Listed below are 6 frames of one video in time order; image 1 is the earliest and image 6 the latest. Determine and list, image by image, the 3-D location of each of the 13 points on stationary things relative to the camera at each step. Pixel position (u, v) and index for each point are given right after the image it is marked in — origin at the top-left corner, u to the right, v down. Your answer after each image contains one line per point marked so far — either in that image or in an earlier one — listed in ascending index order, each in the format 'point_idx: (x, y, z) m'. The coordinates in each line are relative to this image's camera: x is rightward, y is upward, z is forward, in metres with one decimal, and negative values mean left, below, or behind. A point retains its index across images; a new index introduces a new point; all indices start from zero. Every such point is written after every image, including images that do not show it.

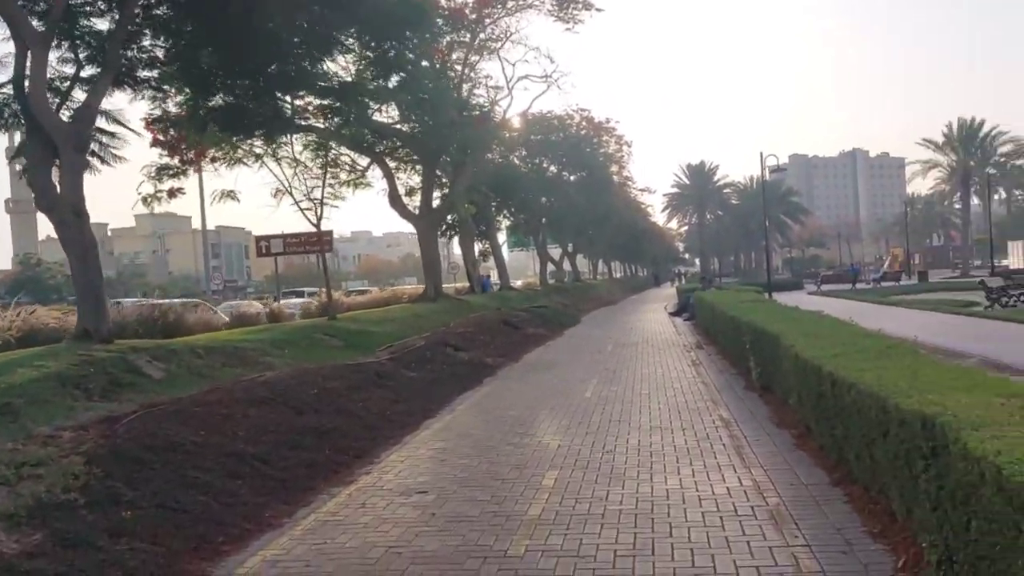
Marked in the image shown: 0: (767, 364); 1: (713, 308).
0: (+3.5, -1.0, +11.5) m
1: (+4.7, -0.4, +19.6) m
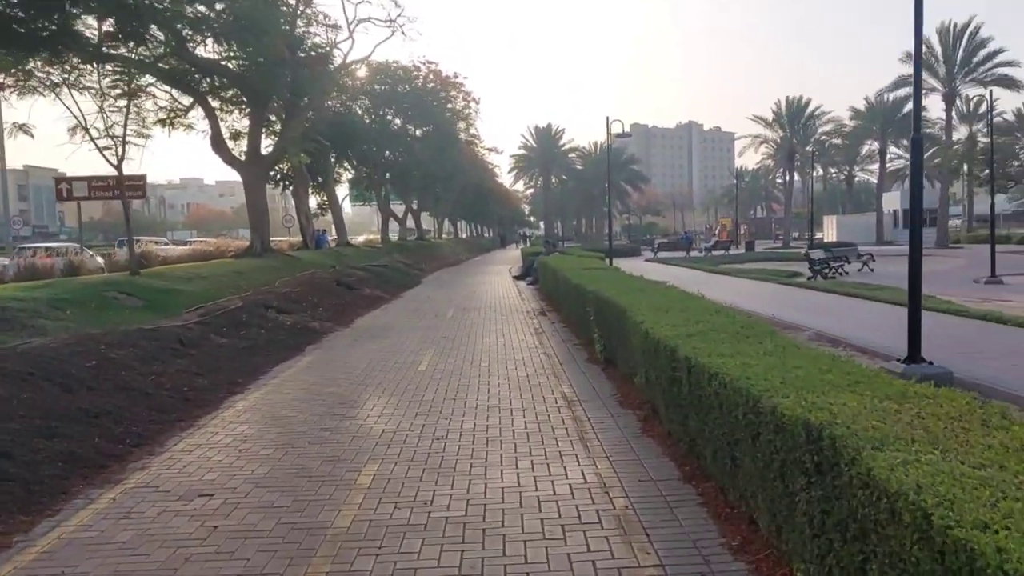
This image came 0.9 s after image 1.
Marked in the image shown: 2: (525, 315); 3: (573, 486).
0: (+1.3, -0.6, +10.8) m
1: (+1.0, +0.4, +18.9) m
2: (+0.3, -0.6, +19.4) m
3: (+0.5, -1.5, +6.3) m
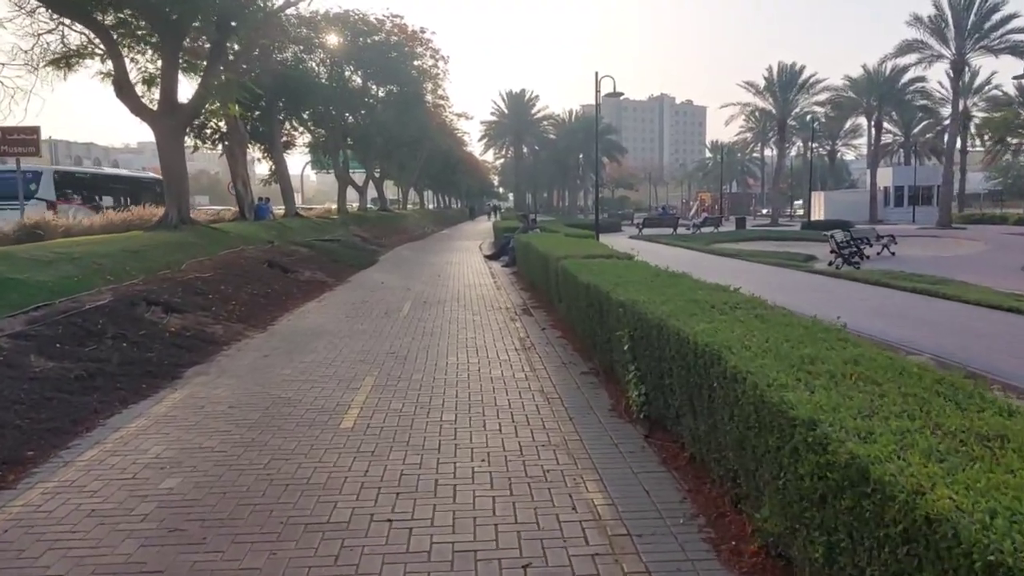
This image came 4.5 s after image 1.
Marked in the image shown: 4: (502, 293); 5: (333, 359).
0: (+1.2, -0.8, +6.3) m
1: (+0.6, +0.5, +14.4) m
2: (-0.1, -0.5, +14.8) m
3: (+0.5, -1.8, +1.8) m
4: (-0.2, -0.1, +18.1) m
5: (-2.3, -0.9, +10.7) m
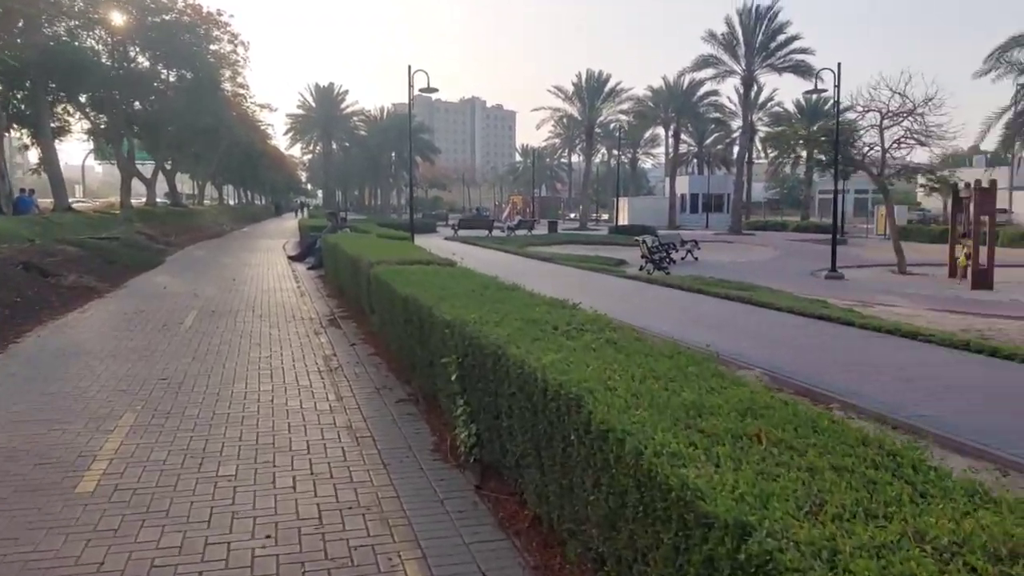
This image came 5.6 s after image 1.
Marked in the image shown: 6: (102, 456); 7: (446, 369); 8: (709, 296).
0: (0.0, -0.9, +5.1) m
1: (-2.4, +0.4, +12.9) m
2: (-3.2, -0.6, +13.1) m
3: (+0.3, -1.9, +0.6) m
4: (-4.0, -0.2, +16.4) m
5: (-4.4, -1.1, +8.6) m
6: (-3.1, -1.3, +6.4) m
7: (-0.5, -0.6, +6.5) m
8: (+4.1, -0.2, +17.5) m
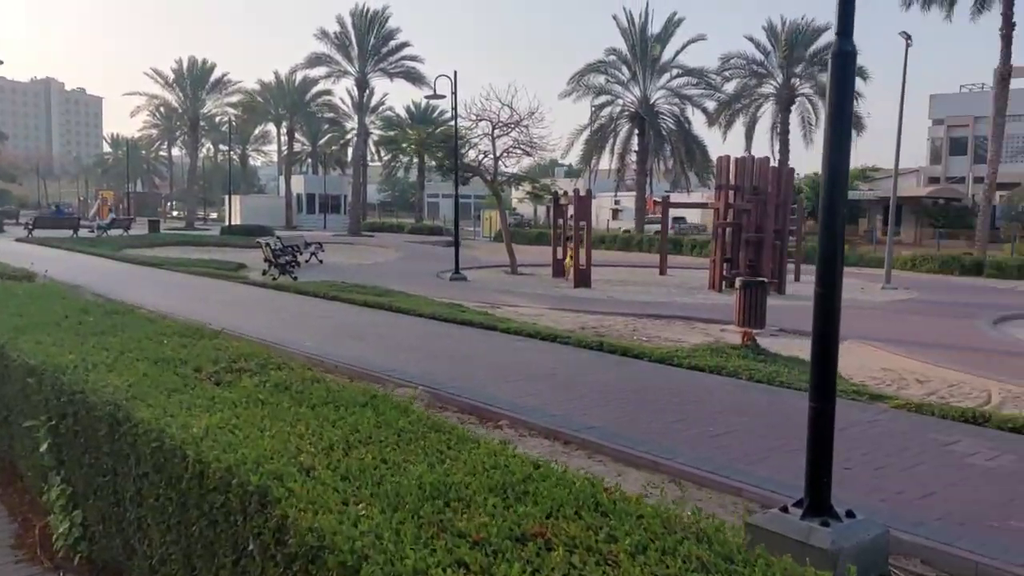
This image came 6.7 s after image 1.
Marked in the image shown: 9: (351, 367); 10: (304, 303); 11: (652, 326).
0: (-1.6, -1.0, +3.6) m
1: (-7.2, +0.1, +9.5) m
2: (-8.0, -0.9, +9.4) m
3: (+0.7, -2.0, -0.3) m
4: (-10.2, -0.5, +12.0) m
5: (-7.1, -1.3, +4.8) m
6: (-5.0, -1.5, +3.4) m
7: (-2.7, -0.8, +4.6) m
8: (-3.4, -0.3, +16.5) m
9: (-1.9, -0.9, +9.8) m
10: (-4.2, -0.3, +16.6) m
11: (+2.7, -0.7, +16.3) m
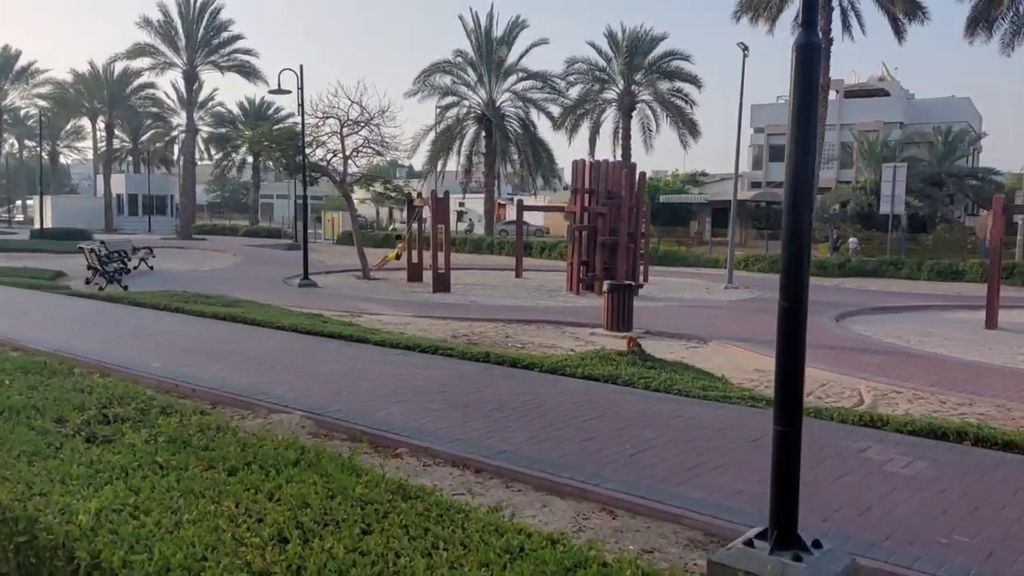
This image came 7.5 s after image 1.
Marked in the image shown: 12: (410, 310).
0: (-1.7, -1.2, +2.7) m
1: (-8.3, -0.1, +7.4) m
2: (-9.0, -1.1, +7.2) m
3: (+1.3, -2.1, -0.7) m
4: (-11.7, -0.8, +9.3) m
5: (-7.3, -1.6, +2.9) m
6: (-4.9, -1.7, +1.9) m
7: (-2.9, -1.0, +3.5) m
8: (-5.9, -0.5, +15.1) m
9: (-3.1, -1.1, +8.7) m
10: (-6.6, -0.5, +15.0) m
11: (+0.2, -0.8, +16.0) m
12: (-2.3, -0.5, +19.3) m
